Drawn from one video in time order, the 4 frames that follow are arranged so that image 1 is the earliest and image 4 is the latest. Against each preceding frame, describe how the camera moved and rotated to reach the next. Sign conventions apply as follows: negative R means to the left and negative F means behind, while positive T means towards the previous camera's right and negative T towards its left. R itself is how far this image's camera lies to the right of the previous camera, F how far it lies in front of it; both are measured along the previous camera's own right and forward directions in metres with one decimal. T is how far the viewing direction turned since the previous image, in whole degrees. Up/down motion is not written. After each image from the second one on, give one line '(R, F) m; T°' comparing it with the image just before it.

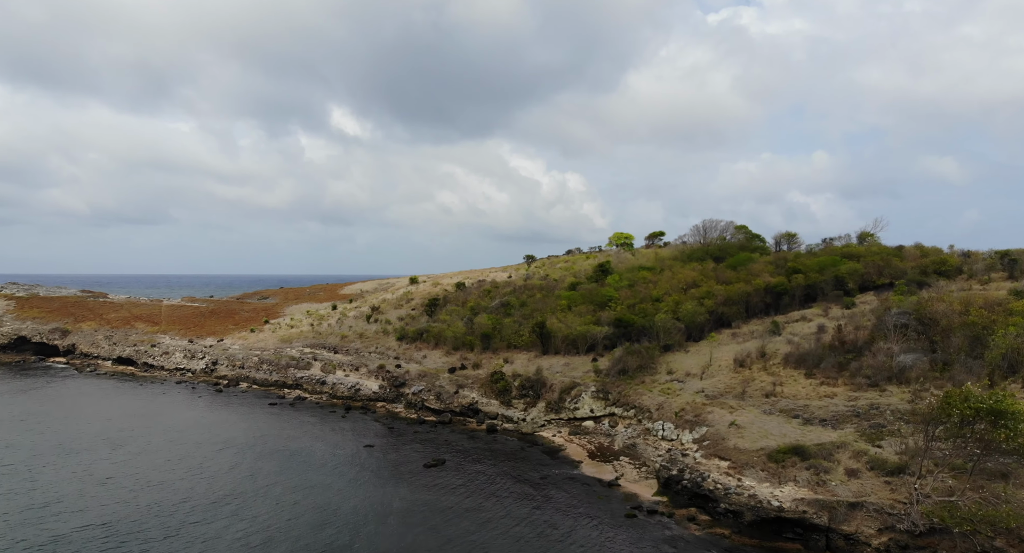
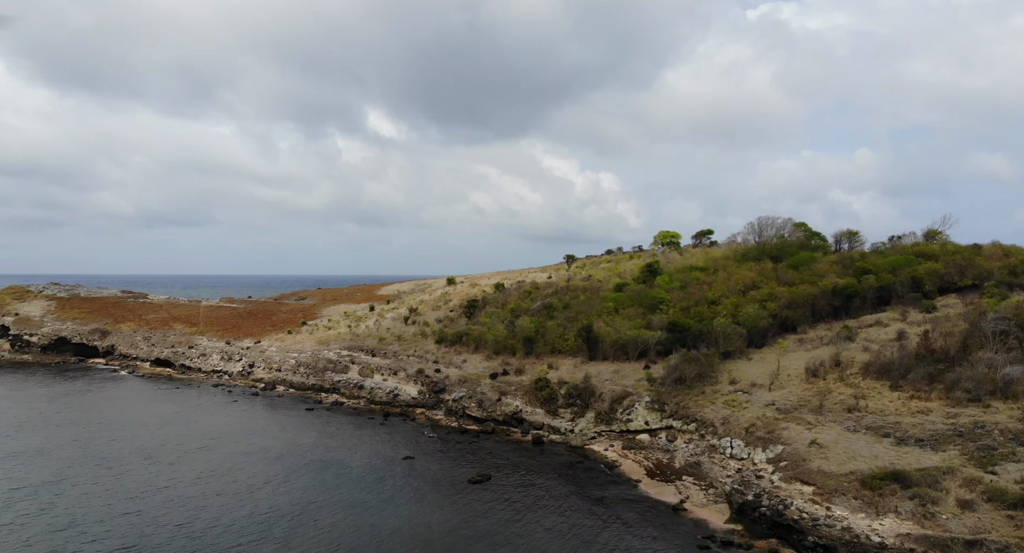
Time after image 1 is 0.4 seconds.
(-0.9, +2.3) m; -3°
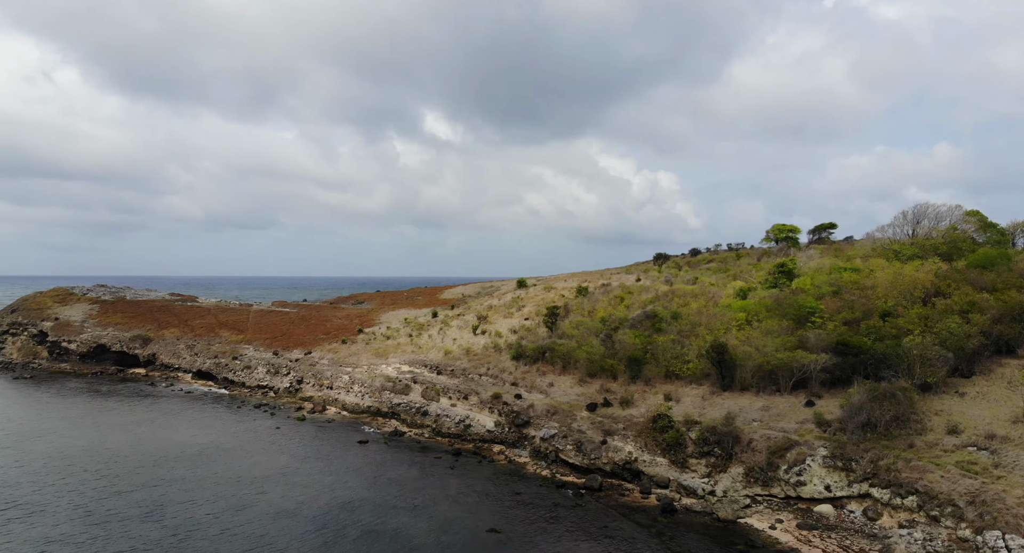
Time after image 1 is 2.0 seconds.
(-2.7, +8.6) m; -5°
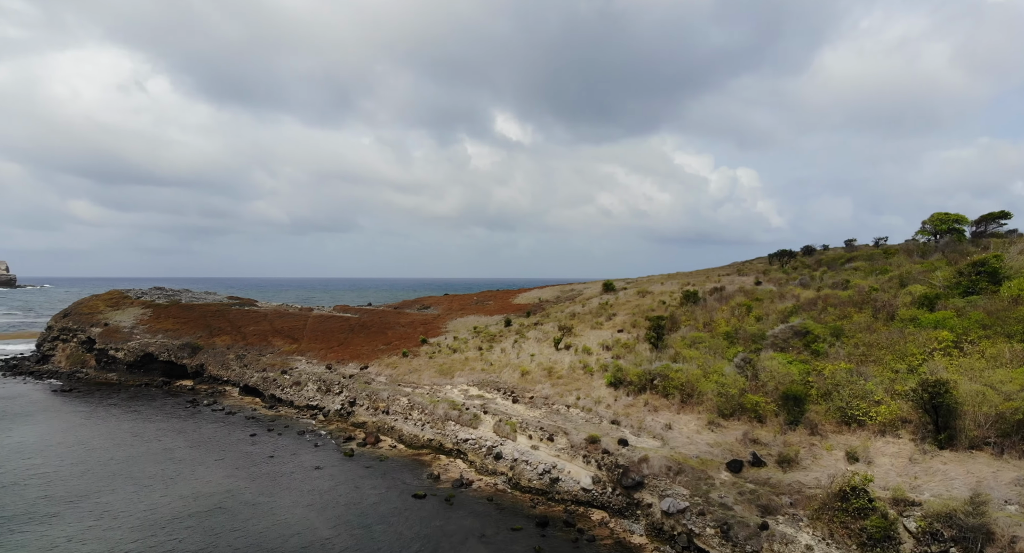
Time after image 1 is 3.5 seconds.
(-1.4, +8.4) m; -7°
